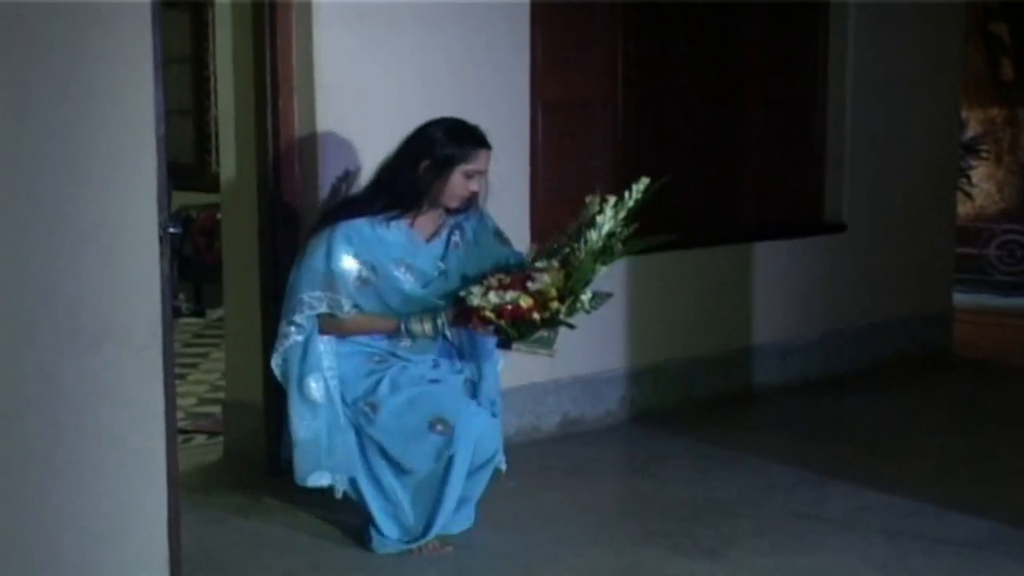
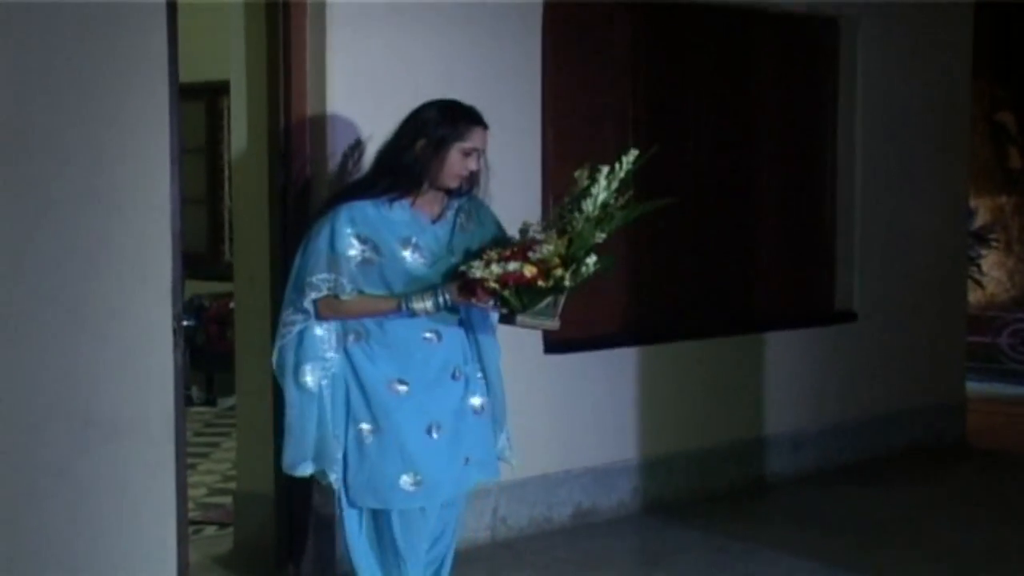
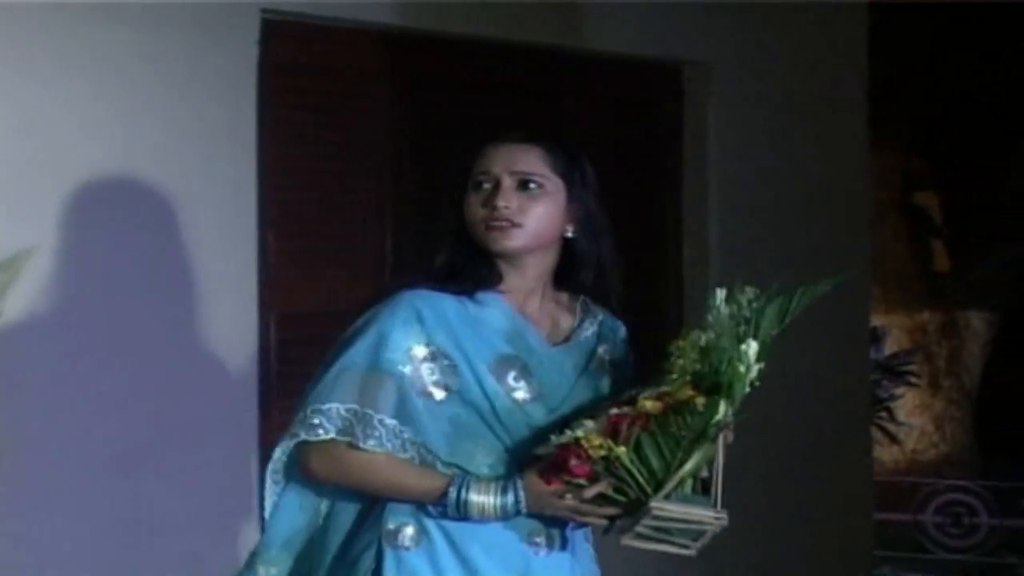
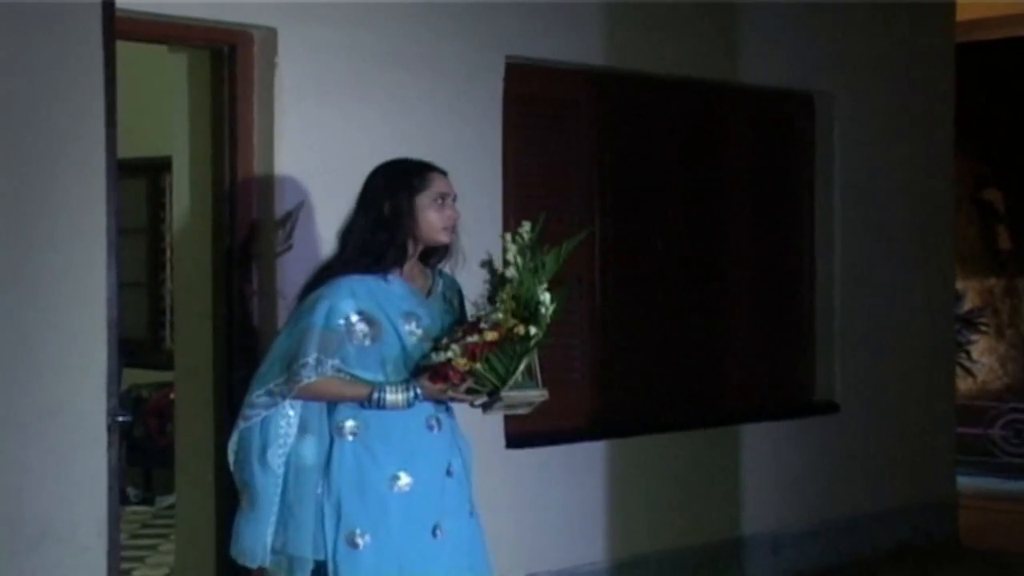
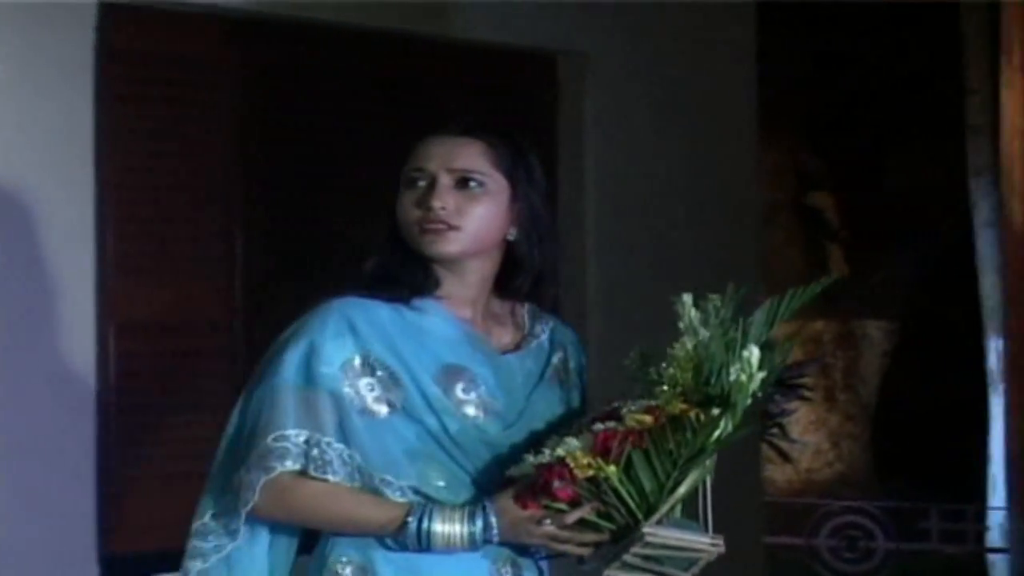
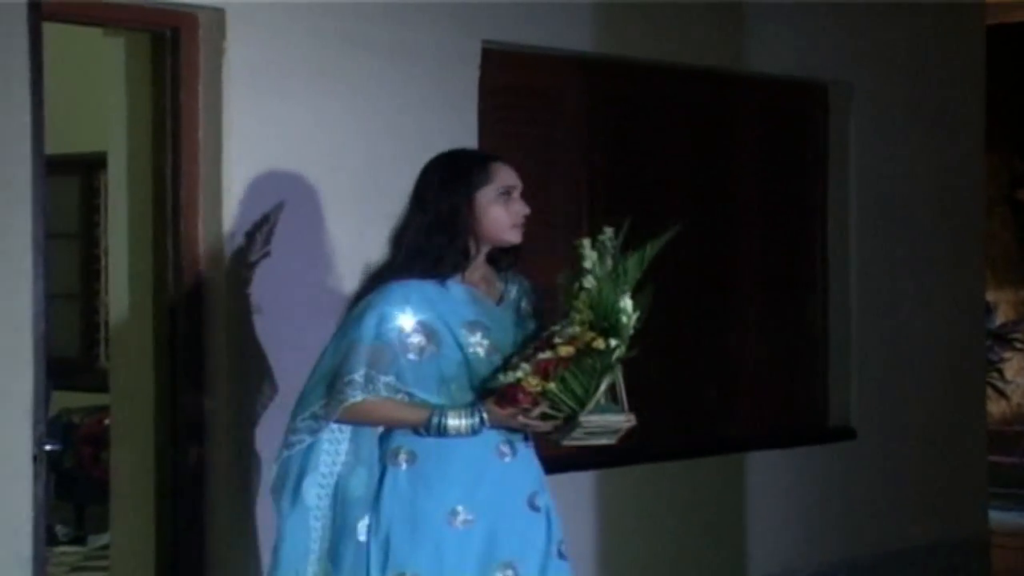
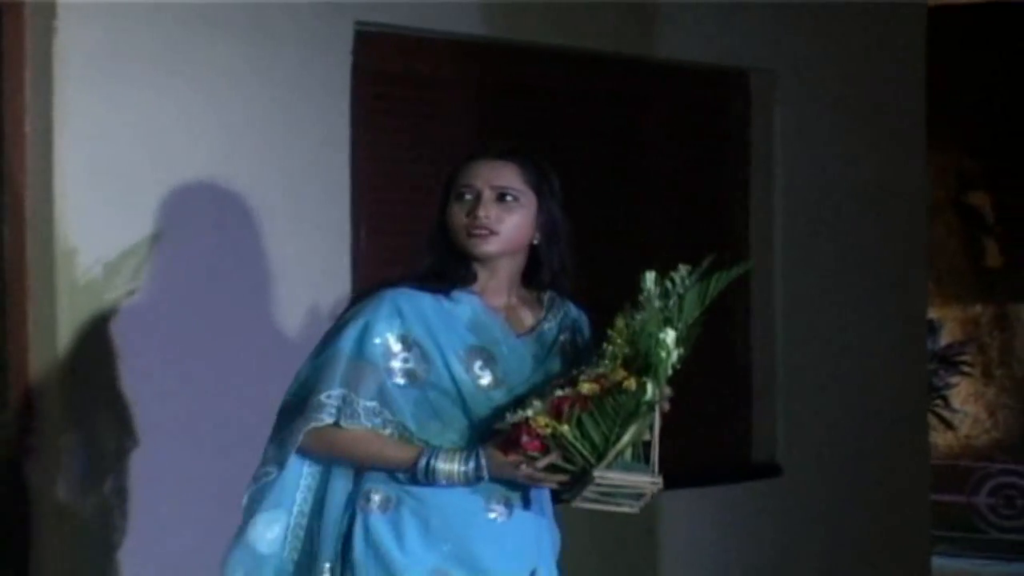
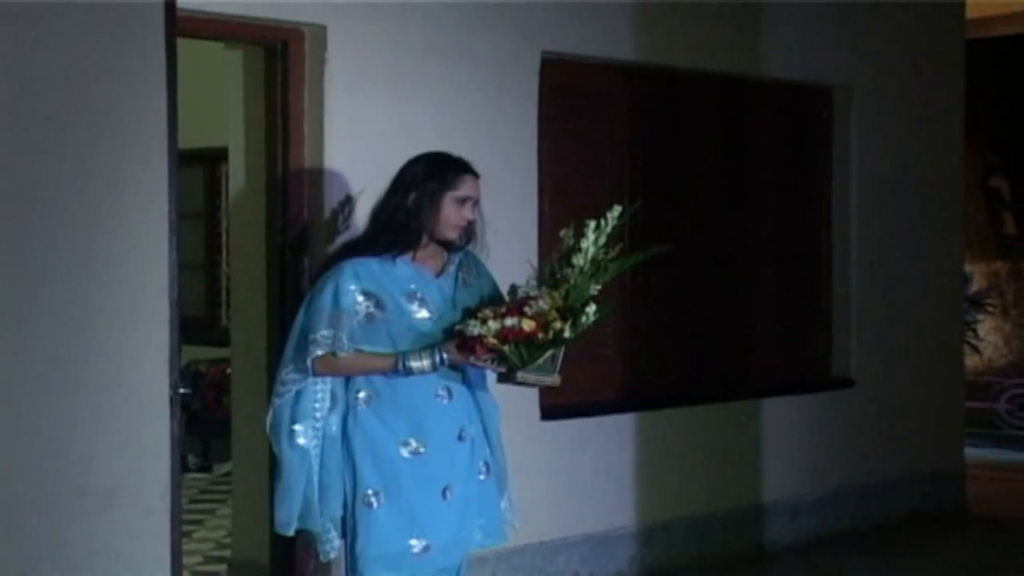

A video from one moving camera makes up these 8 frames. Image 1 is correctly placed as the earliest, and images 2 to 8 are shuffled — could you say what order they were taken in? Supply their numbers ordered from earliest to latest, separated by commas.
2, 8, 4, 6, 7, 3, 5
